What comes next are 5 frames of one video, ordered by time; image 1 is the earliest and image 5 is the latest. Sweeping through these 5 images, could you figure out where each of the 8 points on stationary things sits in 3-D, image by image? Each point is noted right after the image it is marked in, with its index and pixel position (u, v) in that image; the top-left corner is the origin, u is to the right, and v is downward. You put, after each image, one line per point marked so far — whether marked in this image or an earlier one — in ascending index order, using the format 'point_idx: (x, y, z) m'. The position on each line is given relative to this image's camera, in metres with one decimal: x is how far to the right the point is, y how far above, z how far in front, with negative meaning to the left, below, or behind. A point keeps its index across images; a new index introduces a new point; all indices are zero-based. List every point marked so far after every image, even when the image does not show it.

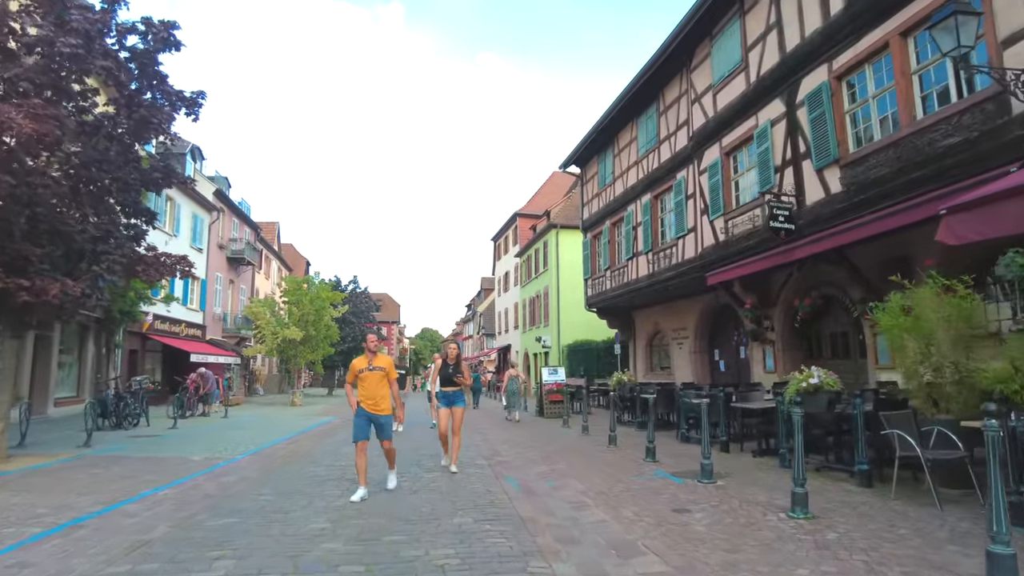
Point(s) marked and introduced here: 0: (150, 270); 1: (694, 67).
0: (-6.8, +0.3, +12.0) m
1: (+4.6, +5.6, +16.1) m
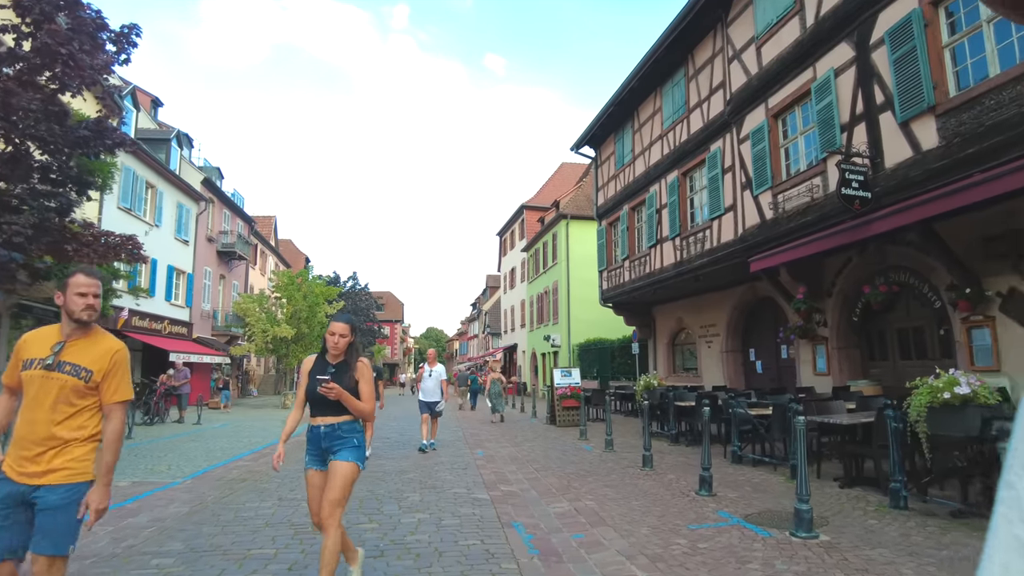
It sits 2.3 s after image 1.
0: (-6.6, +0.6, +9.9) m
1: (+4.8, +5.8, +13.8) m
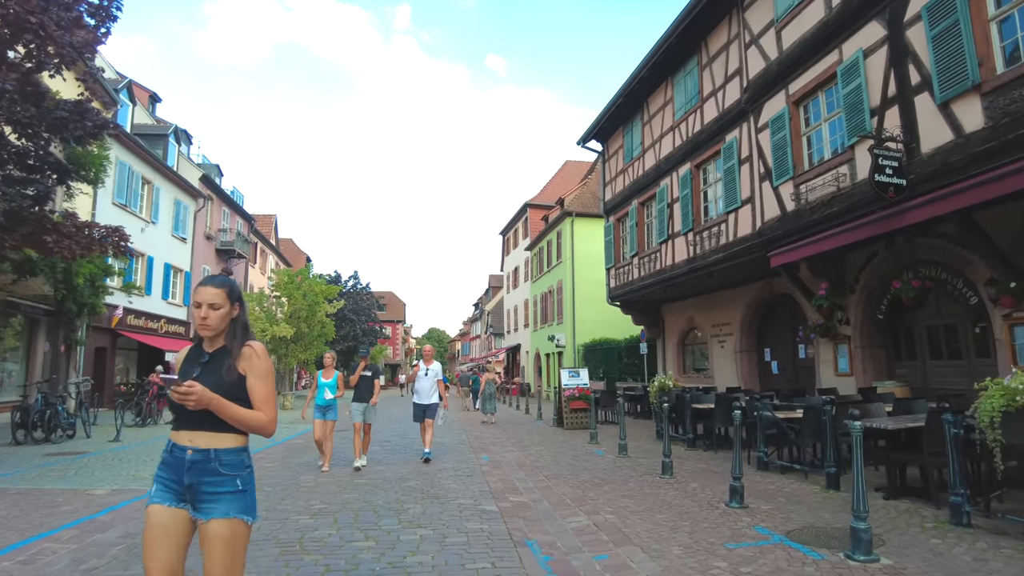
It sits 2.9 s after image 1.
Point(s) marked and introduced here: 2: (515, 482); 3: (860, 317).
0: (-6.5, +0.7, +9.3) m
1: (+4.9, +5.9, +13.2) m
2: (0.0, -2.3, +7.6) m
3: (+6.6, -0.6, +12.0) m
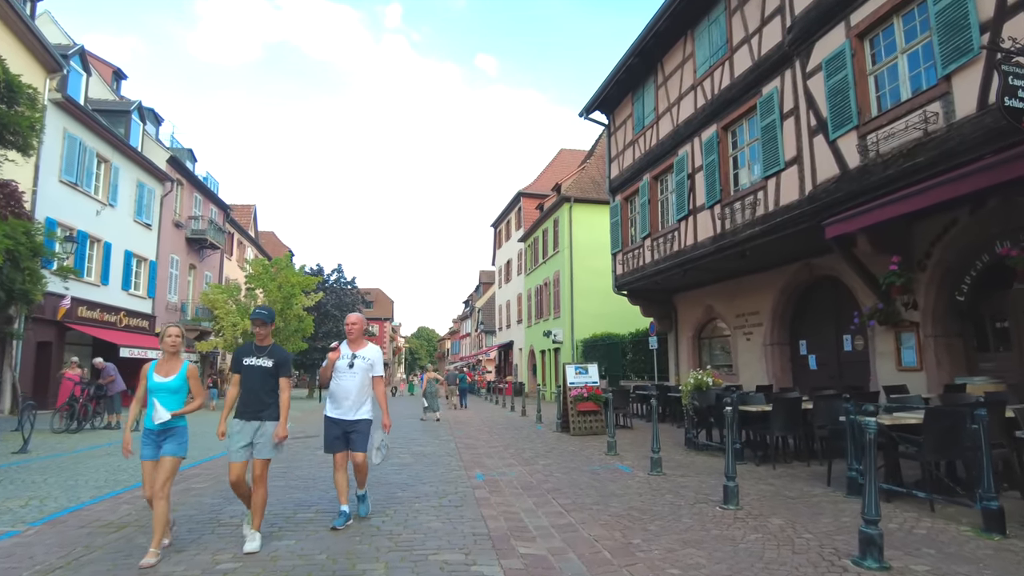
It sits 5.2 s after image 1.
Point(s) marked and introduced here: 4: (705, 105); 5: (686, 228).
0: (-6.5, +1.1, +6.9) m
1: (+4.9, +6.3, +11.0) m
2: (+0.1, -1.9, +5.4) m
3: (+6.5, -0.2, +9.9) m
4: (+4.2, +4.0, +13.9) m
5: (+4.0, +1.4, +14.4) m
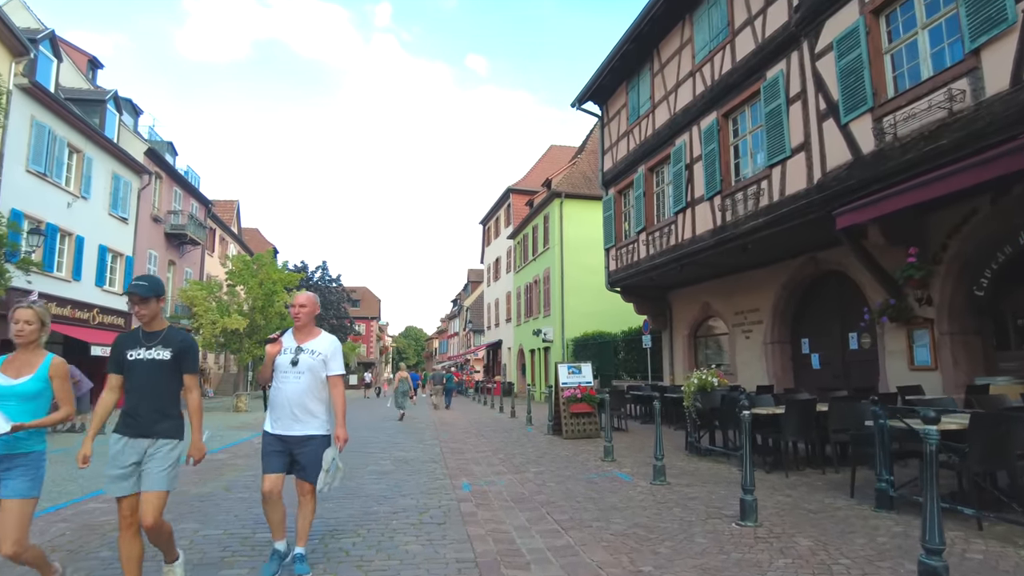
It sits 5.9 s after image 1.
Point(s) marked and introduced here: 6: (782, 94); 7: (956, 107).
0: (-6.6, +1.2, +6.1) m
1: (+4.7, +6.4, +10.4) m
2: (0.0, -1.8, +4.7) m
3: (+6.4, -0.1, +9.3) m
4: (+4.0, +4.1, +13.2) m
5: (+3.7, +1.5, +13.8) m
6: (+4.5, +3.2, +10.7) m
7: (+5.2, +2.1, +7.4) m
